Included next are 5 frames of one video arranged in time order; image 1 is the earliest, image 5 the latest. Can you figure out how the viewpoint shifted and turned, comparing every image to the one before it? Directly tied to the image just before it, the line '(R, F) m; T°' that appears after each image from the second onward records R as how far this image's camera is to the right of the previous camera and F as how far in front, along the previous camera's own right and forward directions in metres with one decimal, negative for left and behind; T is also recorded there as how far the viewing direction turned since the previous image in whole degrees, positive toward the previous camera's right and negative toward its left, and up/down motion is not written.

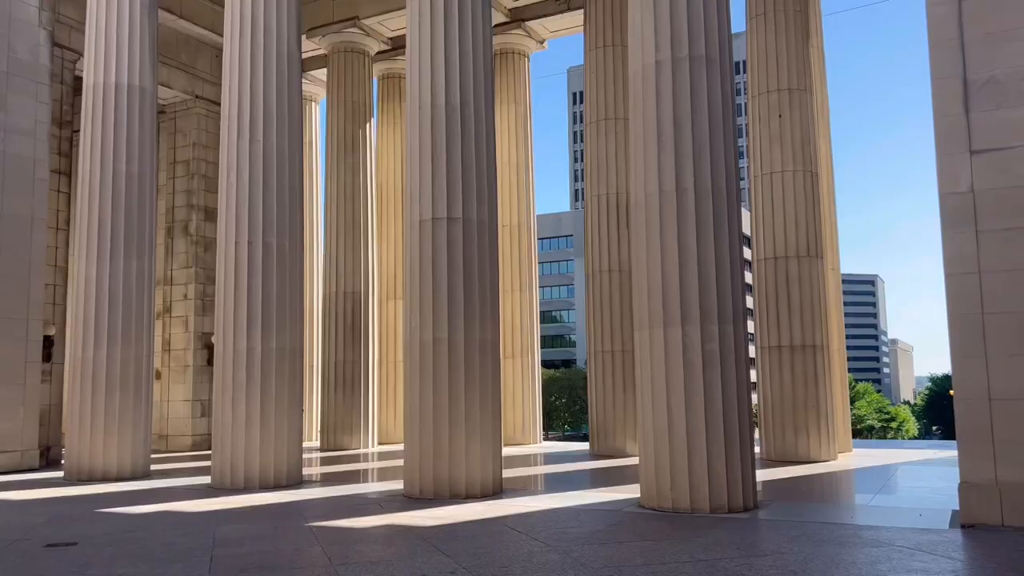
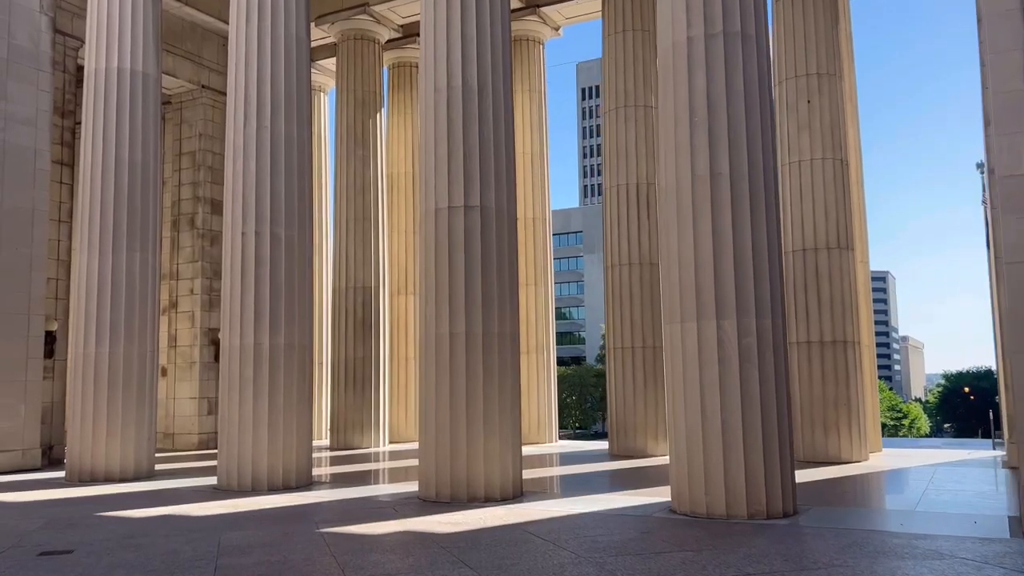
(-0.3, +0.9) m; -1°
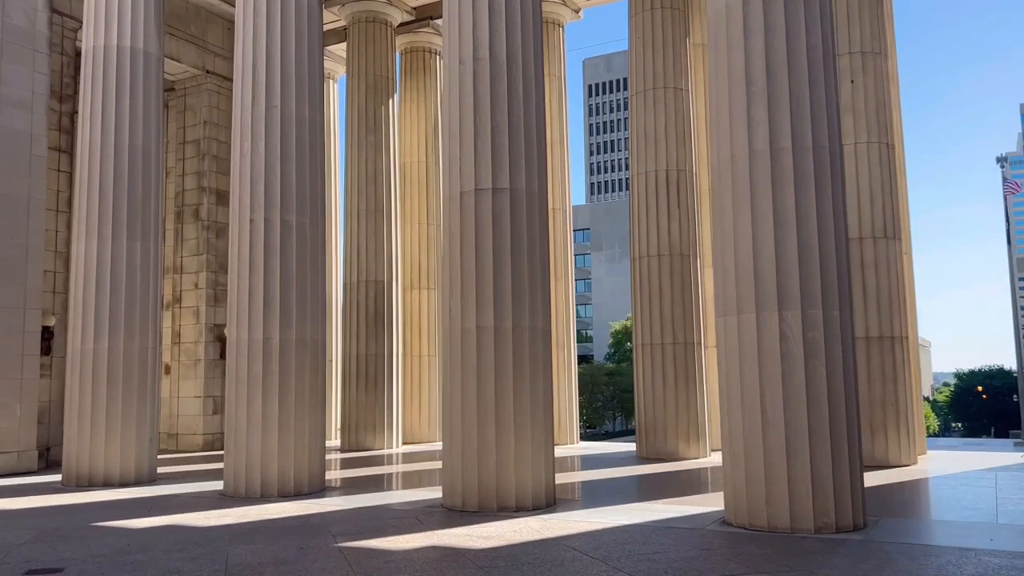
(-0.5, +1.3) m; 0°
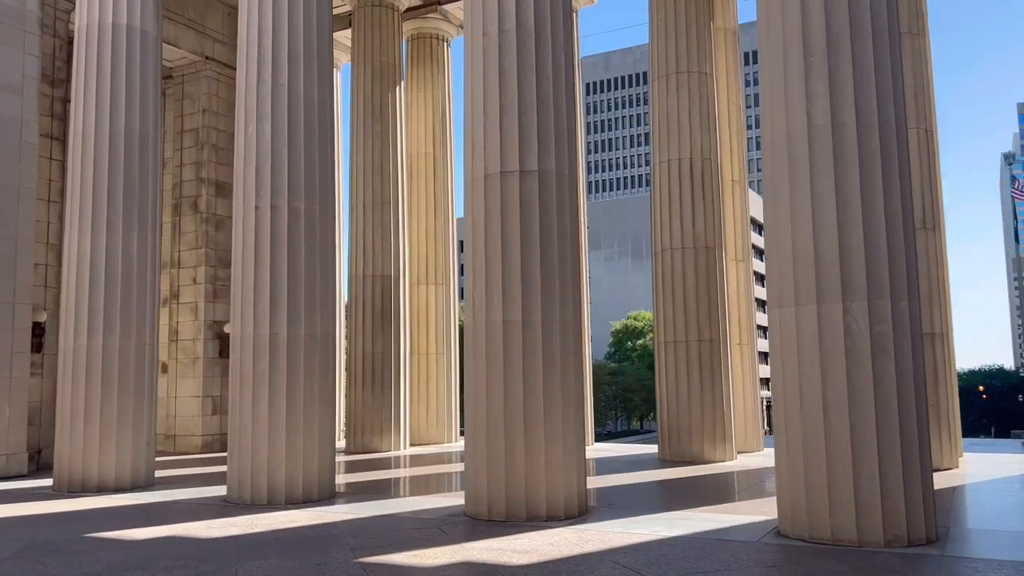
(-0.6, +1.1) m; 0°
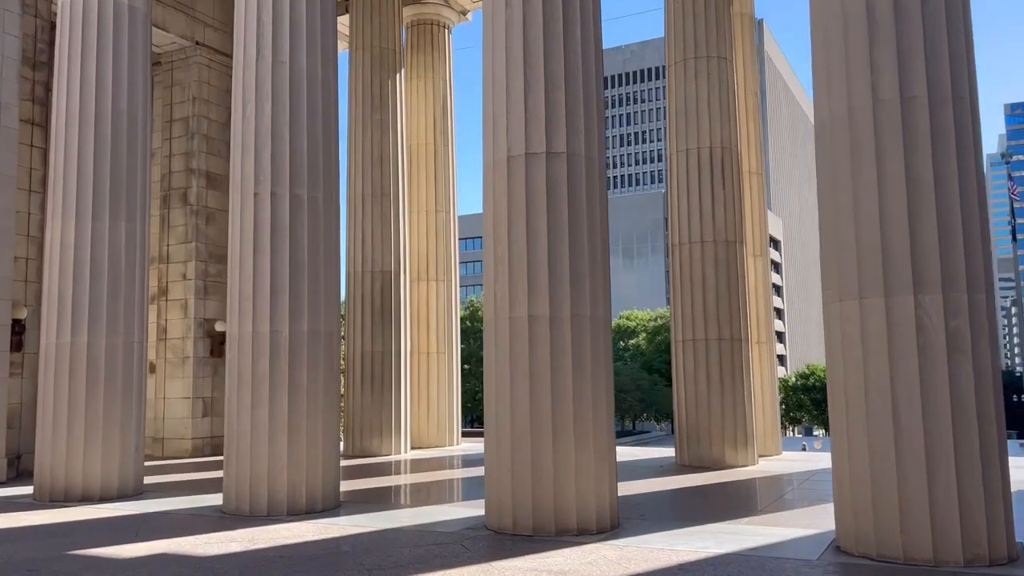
(-0.6, +1.1) m; +1°
